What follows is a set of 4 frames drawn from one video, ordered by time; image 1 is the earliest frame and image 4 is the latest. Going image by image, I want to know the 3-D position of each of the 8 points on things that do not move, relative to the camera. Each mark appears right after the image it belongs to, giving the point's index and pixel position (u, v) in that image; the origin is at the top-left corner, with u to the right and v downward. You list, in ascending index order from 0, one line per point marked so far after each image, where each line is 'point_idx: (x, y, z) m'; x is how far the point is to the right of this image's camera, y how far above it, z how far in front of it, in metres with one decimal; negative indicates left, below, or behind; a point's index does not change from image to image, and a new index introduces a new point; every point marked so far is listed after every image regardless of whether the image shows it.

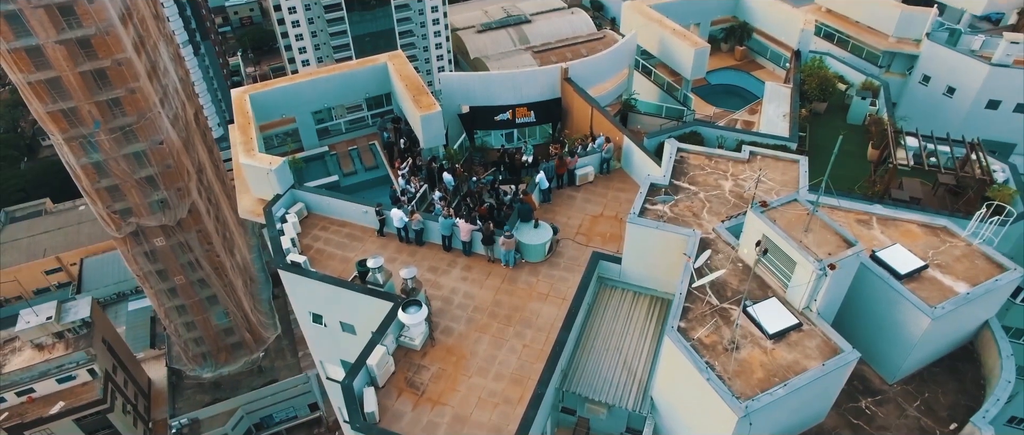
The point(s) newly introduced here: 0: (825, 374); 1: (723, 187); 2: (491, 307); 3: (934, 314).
0: (+7.1, -3.5, +13.4) m
1: (+6.8, +1.0, +19.2) m
2: (-0.7, -2.8, +18.6) m
3: (+10.4, -2.4, +14.6) m
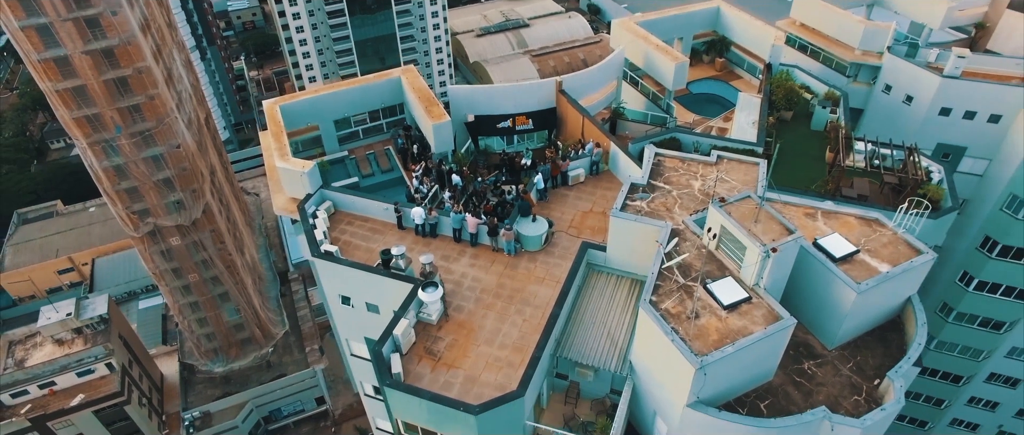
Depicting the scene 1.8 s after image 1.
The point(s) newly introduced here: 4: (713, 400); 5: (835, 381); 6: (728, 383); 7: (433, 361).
0: (+7.2, -3.3, +16.7) m
1: (+6.8, +1.2, +22.4) m
2: (-0.6, -2.6, +21.9) m
3: (+10.5, -2.1, +17.9) m
4: (+5.9, -5.4, +17.6) m
5: (+10.1, -5.1, +18.6) m
6: (+6.3, -4.8, +17.3) m
7: (-2.6, -4.7, +19.3) m
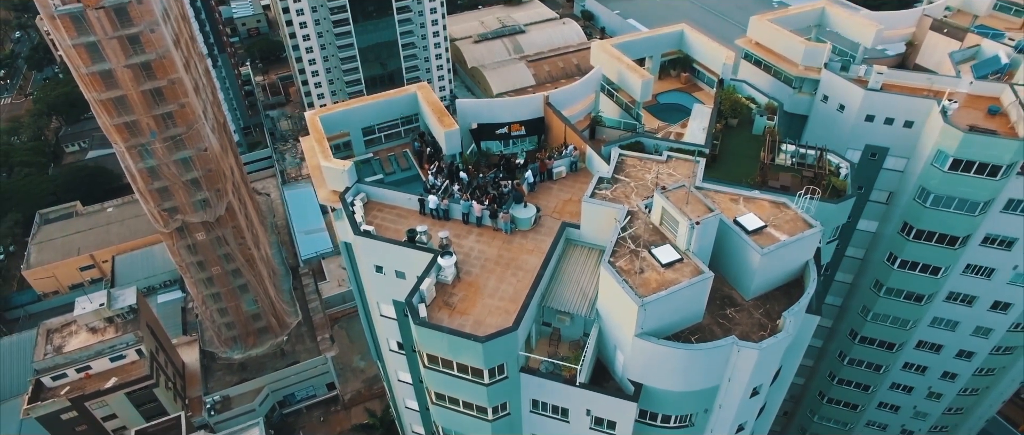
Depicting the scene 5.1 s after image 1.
0: (+7.0, -2.6, +23.3) m
1: (+6.6, +1.9, +29.1) m
2: (-0.8, -1.9, +28.5) m
3: (+10.3, -1.4, +24.5) m
4: (+5.8, -4.7, +24.2) m
5: (+10.0, -4.4, +25.2) m
6: (+6.2, -4.1, +23.9) m
7: (-2.7, -4.0, +25.9) m
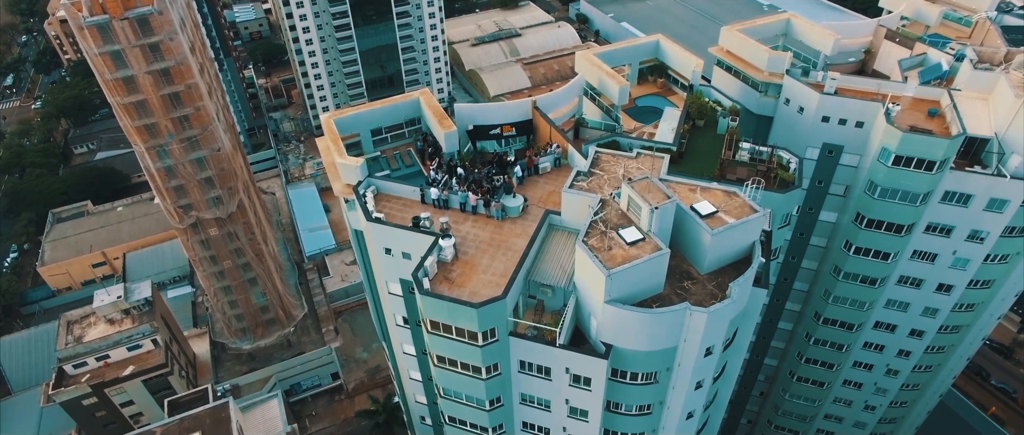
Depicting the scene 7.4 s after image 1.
0: (+6.5, -1.9, +27.9) m
1: (+6.1, +2.5, +33.7) m
2: (-1.3, -1.3, +33.0) m
3: (+9.8, -0.7, +29.1) m
4: (+5.3, -4.0, +28.8) m
5: (+9.5, -3.7, +29.8) m
6: (+5.7, -3.5, +28.5) m
7: (-3.2, -3.4, +30.5) m
